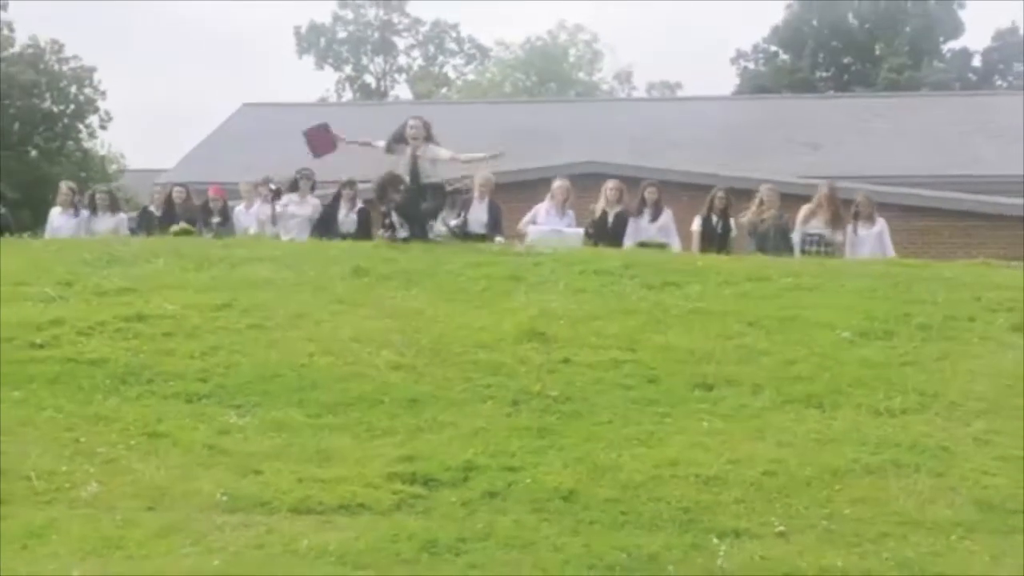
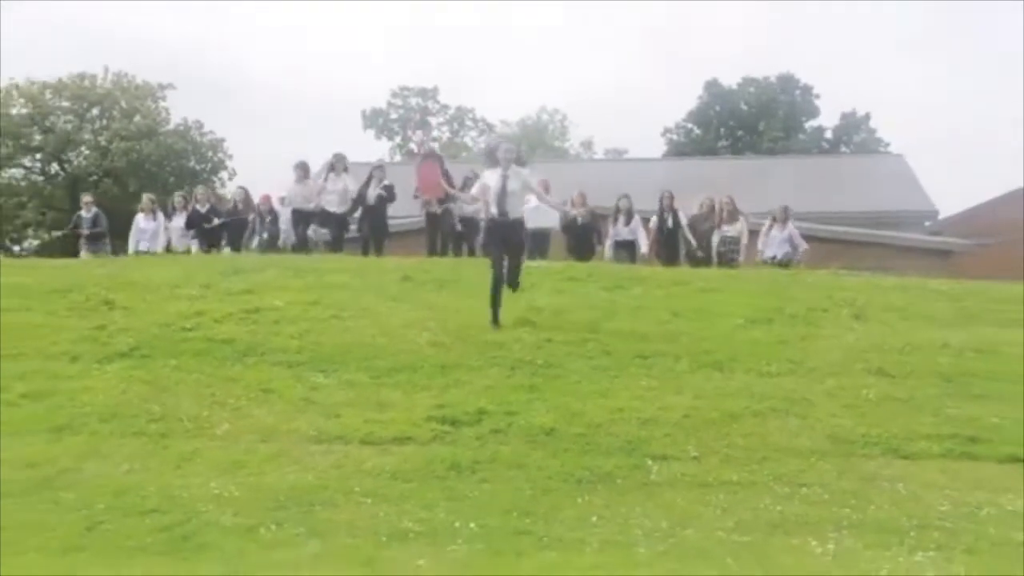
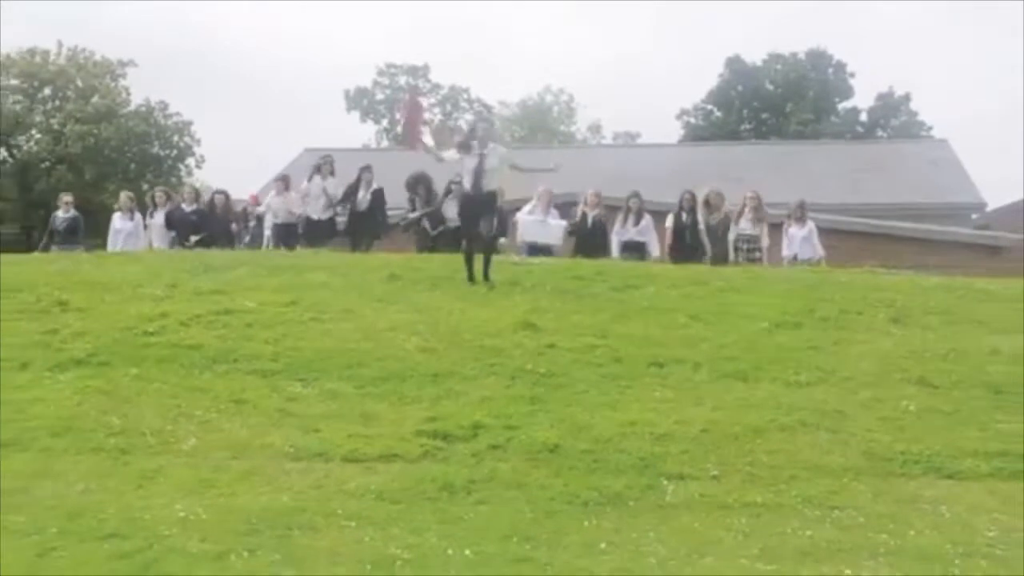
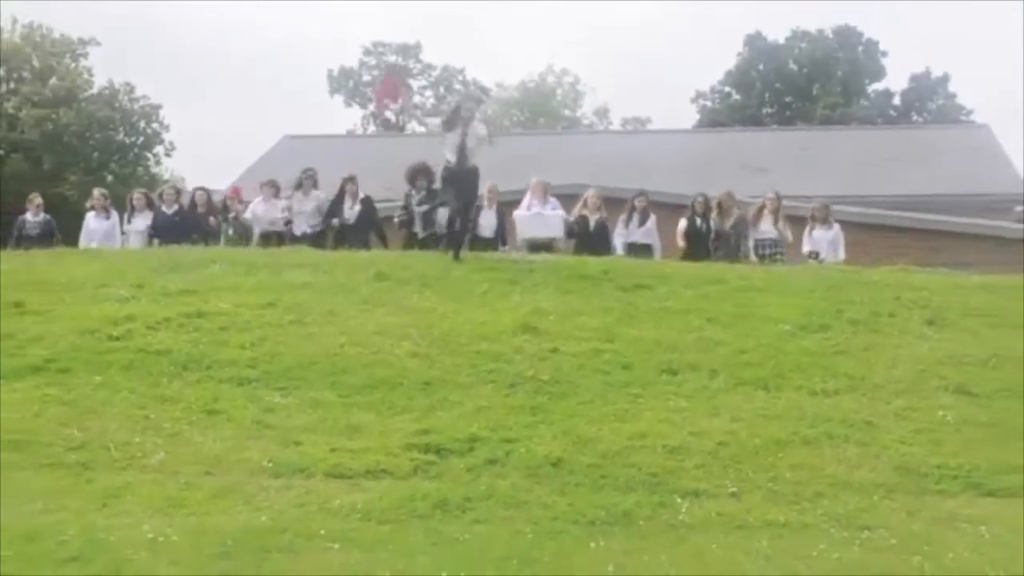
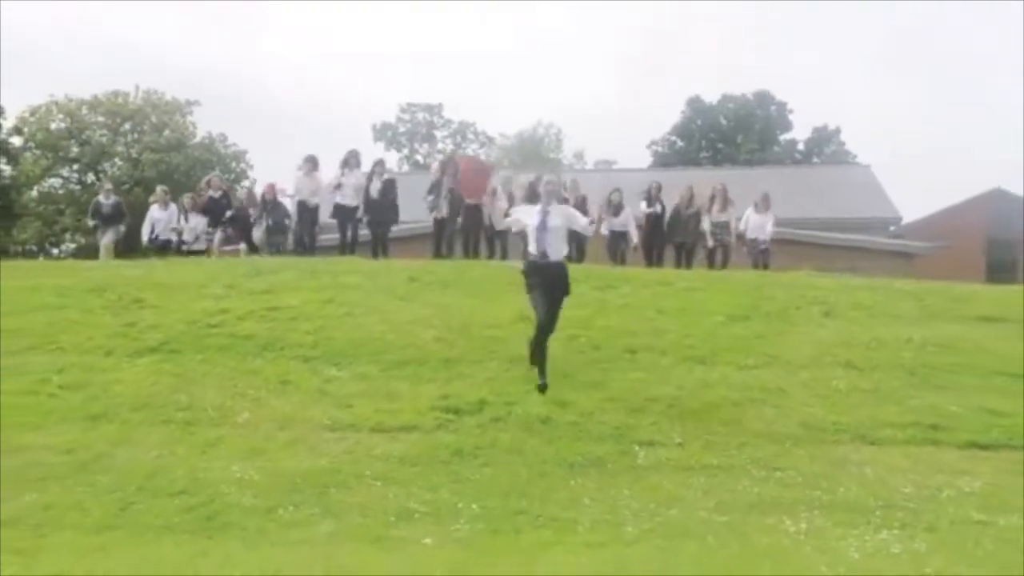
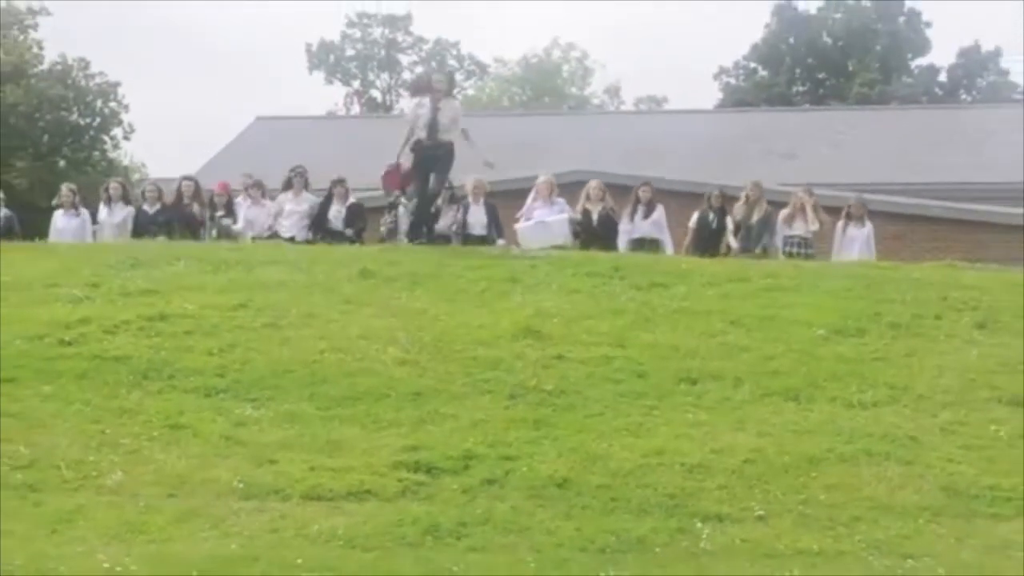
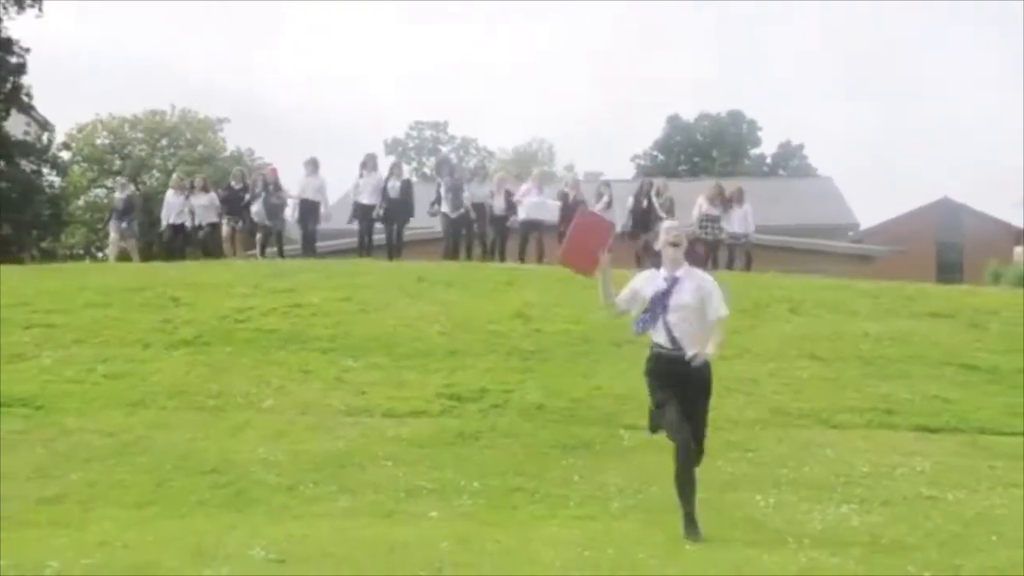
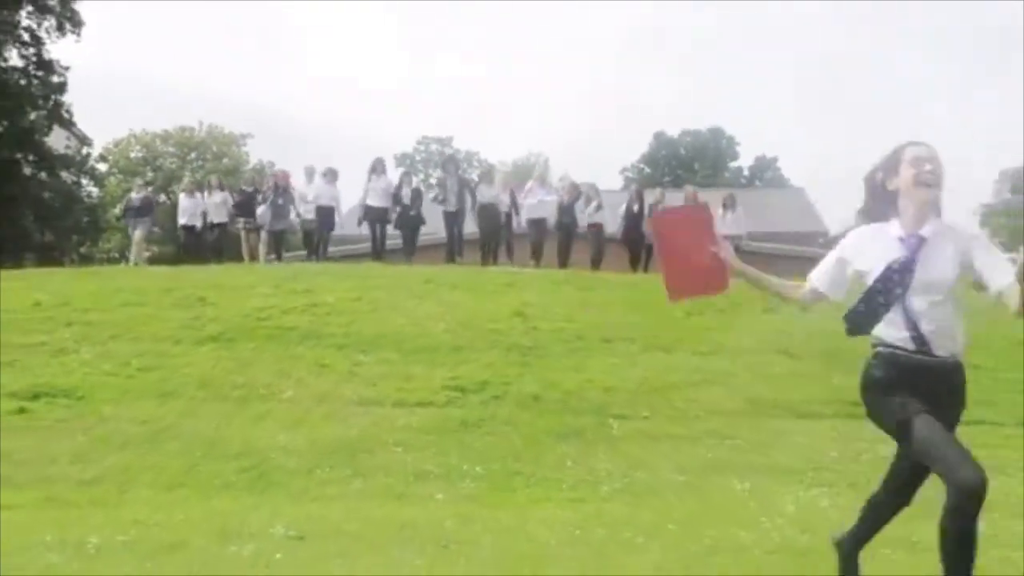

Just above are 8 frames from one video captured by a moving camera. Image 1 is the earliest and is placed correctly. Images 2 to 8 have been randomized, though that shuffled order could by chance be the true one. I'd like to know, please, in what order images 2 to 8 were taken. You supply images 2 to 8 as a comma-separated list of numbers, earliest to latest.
6, 4, 3, 2, 5, 7, 8
